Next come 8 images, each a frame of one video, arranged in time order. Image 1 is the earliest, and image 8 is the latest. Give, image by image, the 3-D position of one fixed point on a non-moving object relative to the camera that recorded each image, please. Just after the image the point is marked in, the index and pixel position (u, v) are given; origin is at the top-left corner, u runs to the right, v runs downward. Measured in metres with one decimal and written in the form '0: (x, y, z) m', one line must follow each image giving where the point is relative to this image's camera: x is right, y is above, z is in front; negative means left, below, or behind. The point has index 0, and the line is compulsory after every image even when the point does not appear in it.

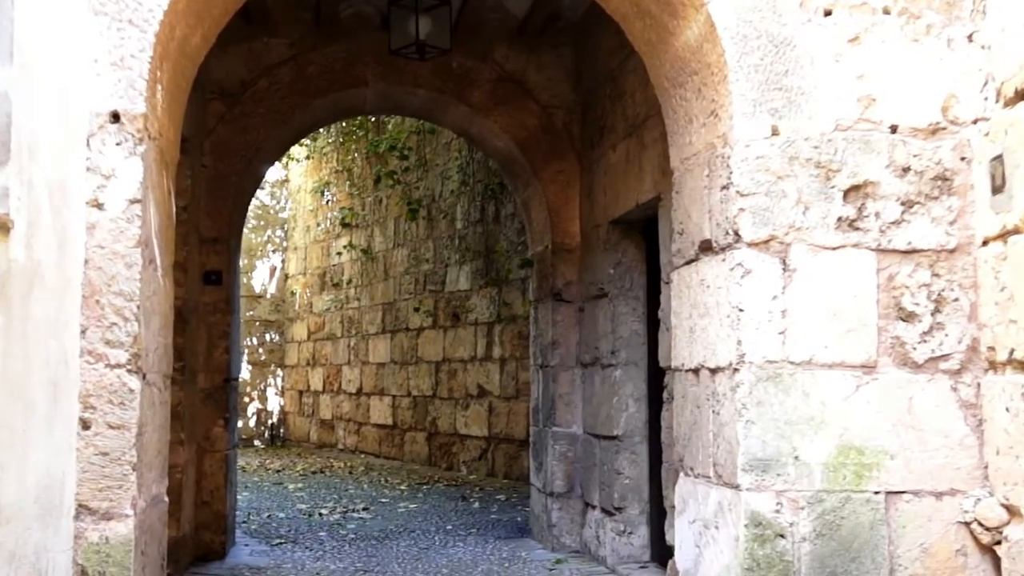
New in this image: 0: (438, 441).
0: (-0.7, -1.5, +8.2) m
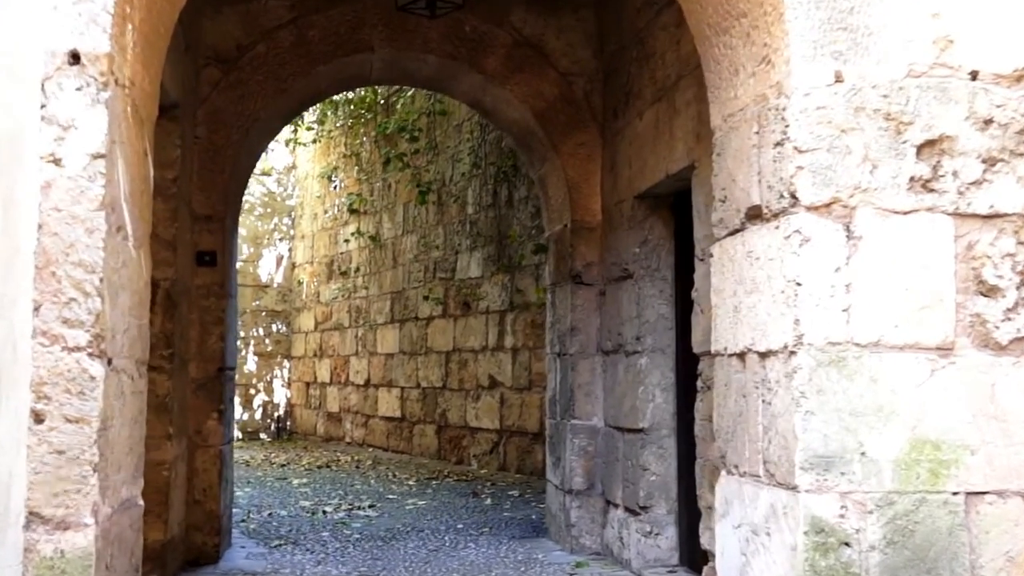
0: (-0.6, -1.4, +7.9) m
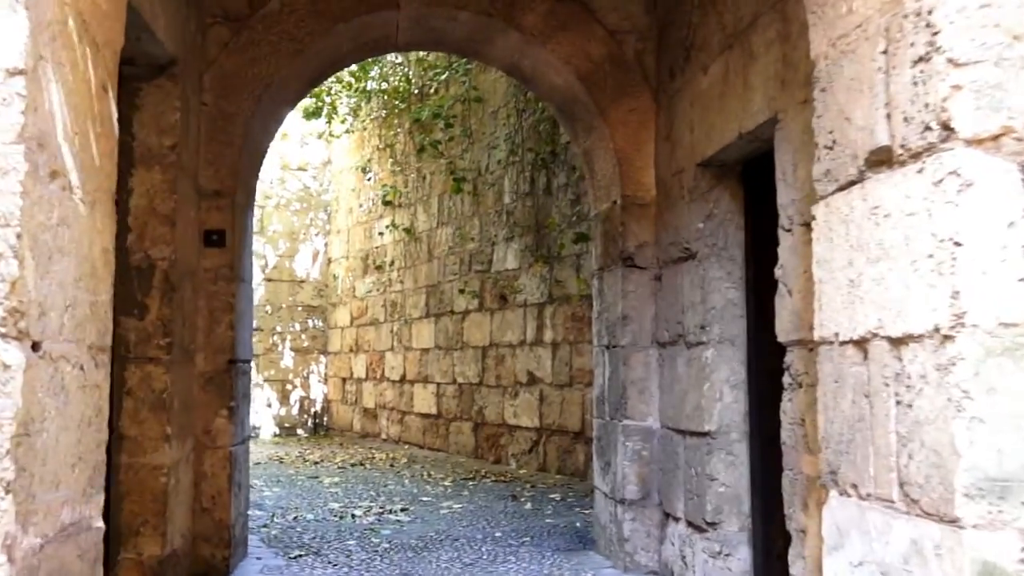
0: (-0.3, -1.3, +7.5) m
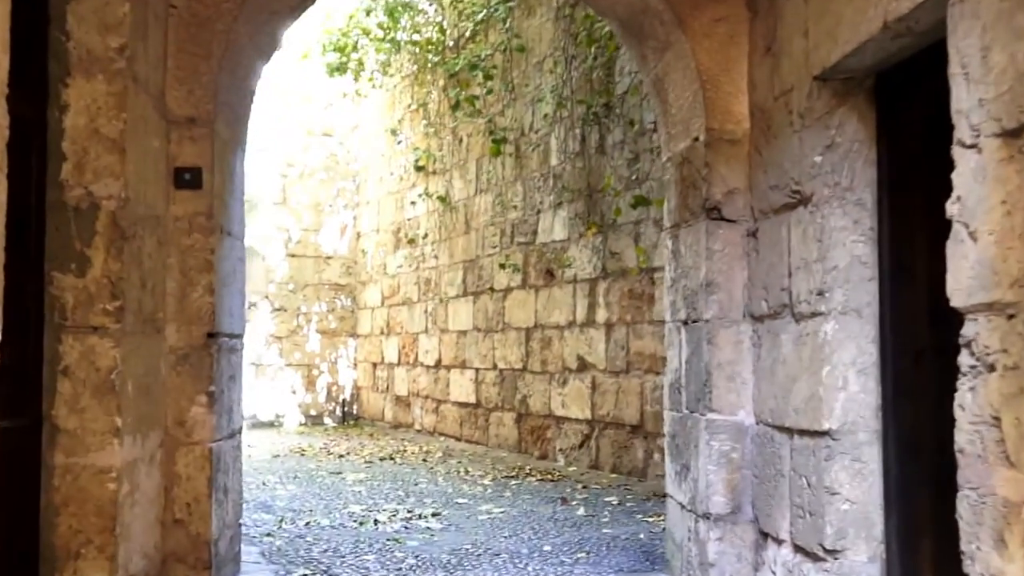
0: (+0.1, -1.1, +6.8) m
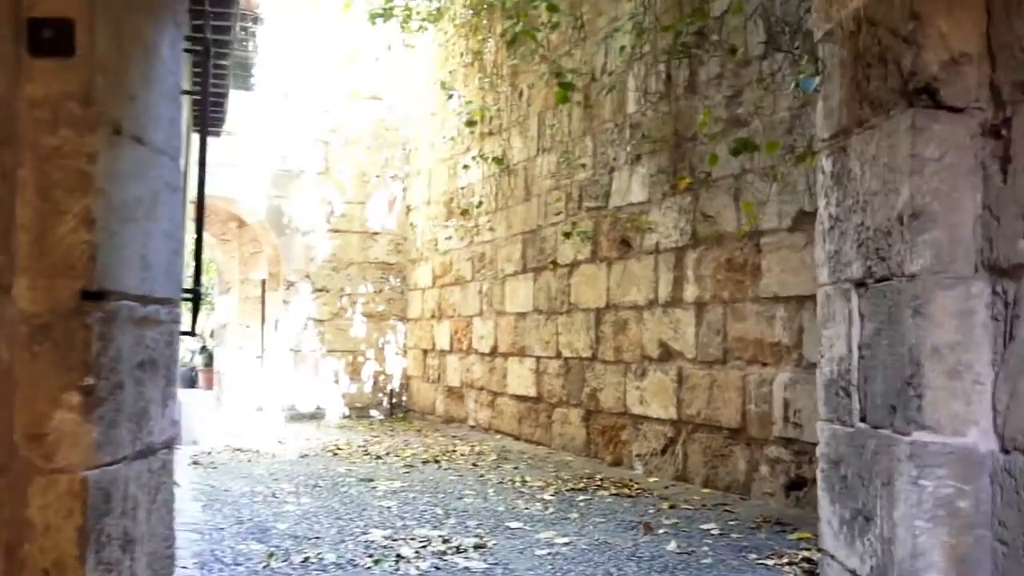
0: (+0.6, -0.9, +5.8) m
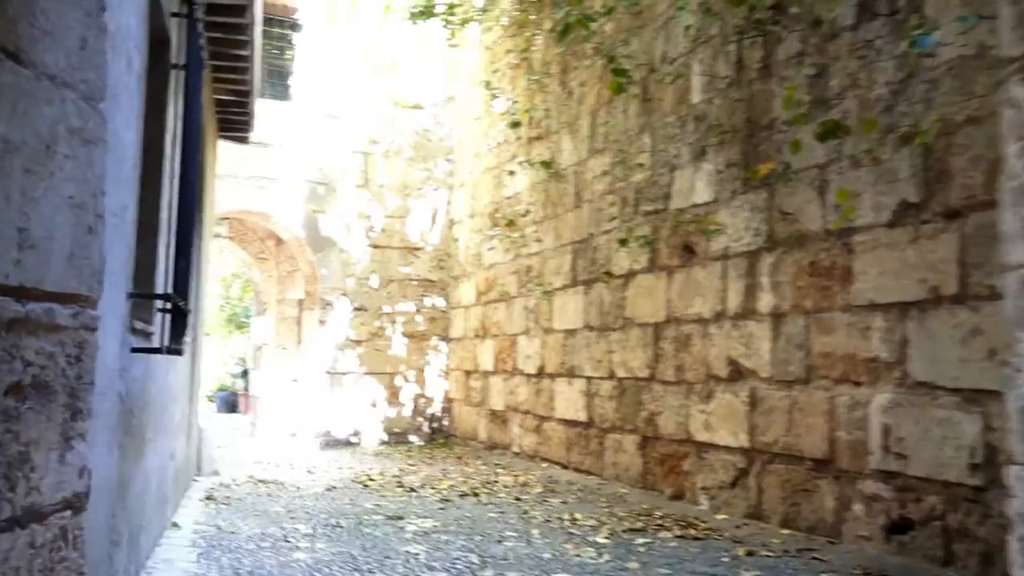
0: (+0.9, -1.0, +5.1) m
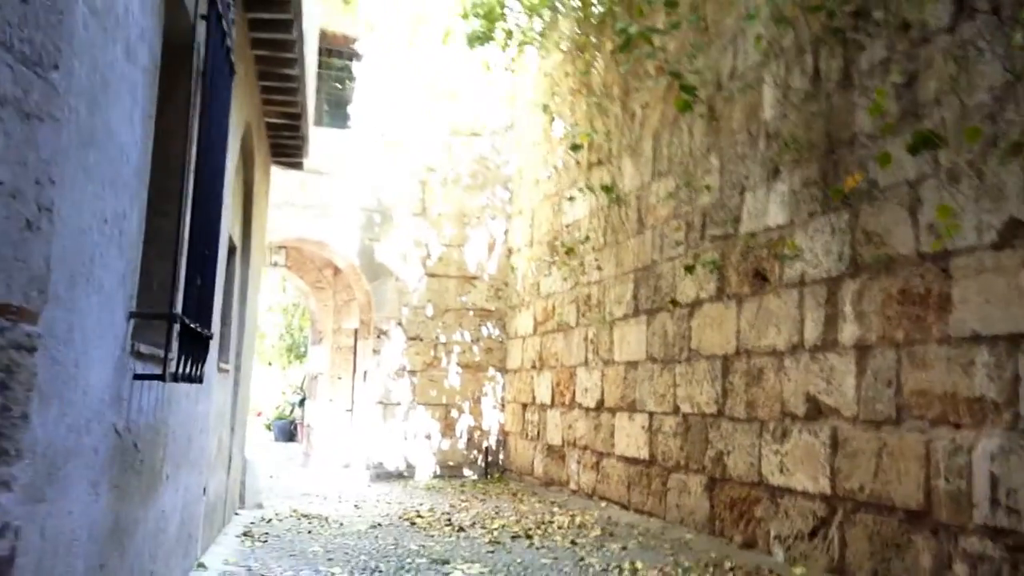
0: (+1.2, -1.2, +4.7) m
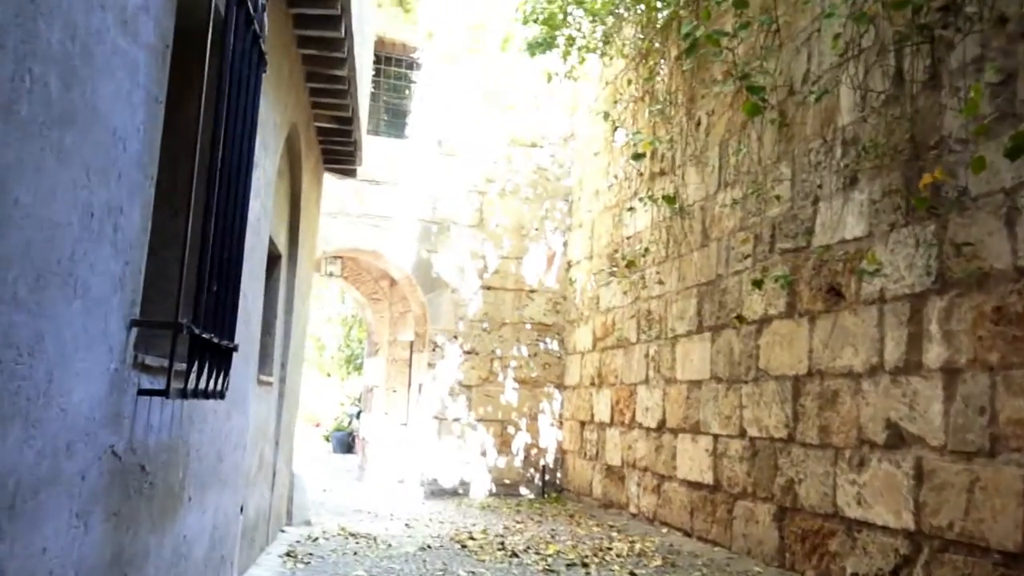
0: (+1.5, -1.3, +4.4) m
